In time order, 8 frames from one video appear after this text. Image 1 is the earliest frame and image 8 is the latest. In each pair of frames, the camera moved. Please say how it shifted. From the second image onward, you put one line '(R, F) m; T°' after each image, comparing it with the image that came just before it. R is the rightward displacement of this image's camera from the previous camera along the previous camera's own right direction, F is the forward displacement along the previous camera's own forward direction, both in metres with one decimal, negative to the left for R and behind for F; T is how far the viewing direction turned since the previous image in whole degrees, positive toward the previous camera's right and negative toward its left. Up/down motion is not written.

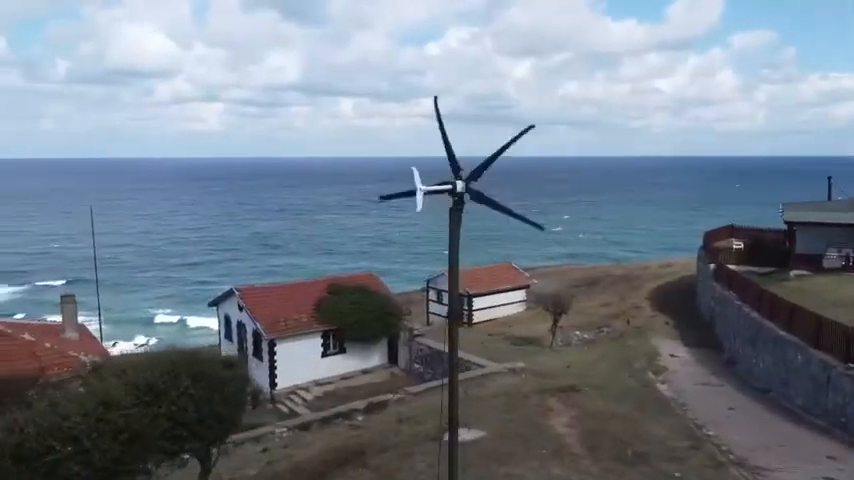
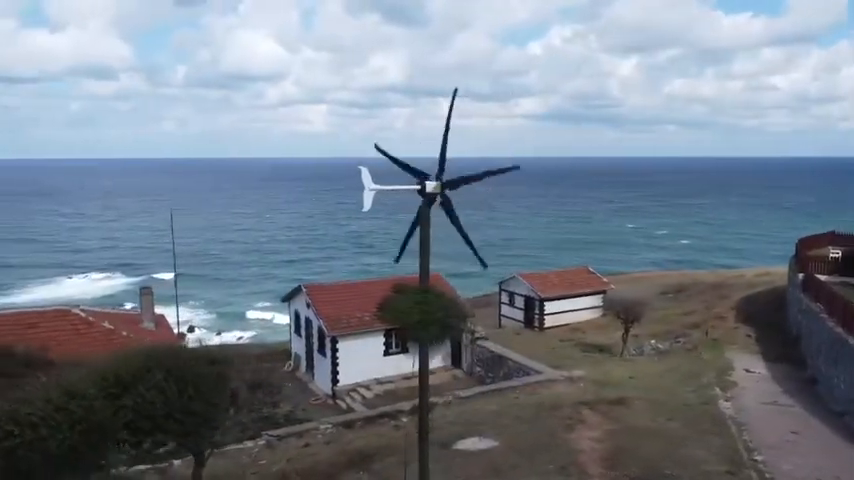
(+1.3, +0.4) m; -8°
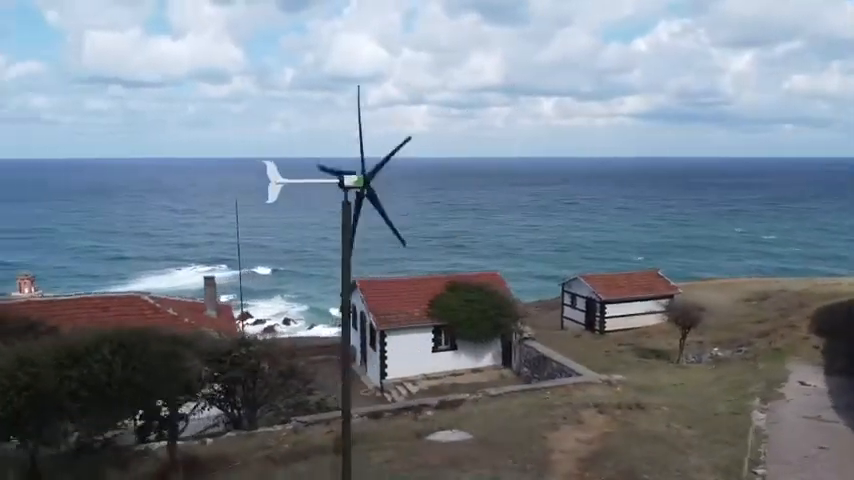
(+1.8, -0.1) m; -8°
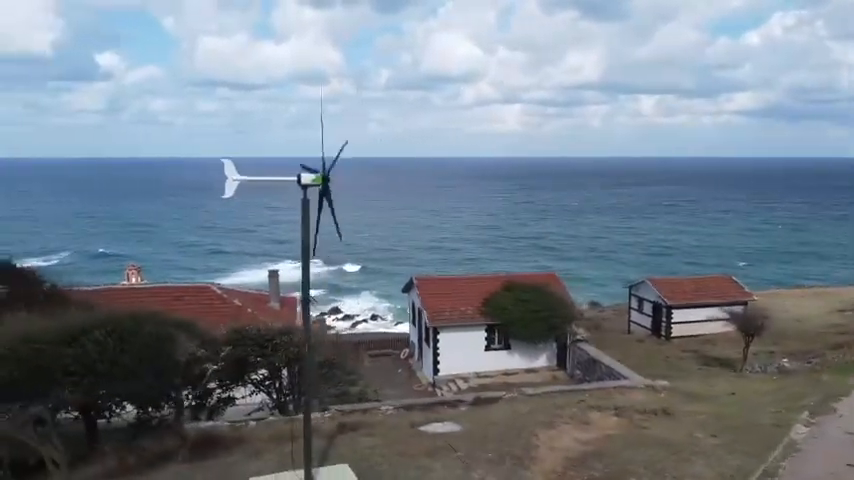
(+1.6, -0.3) m; -8°
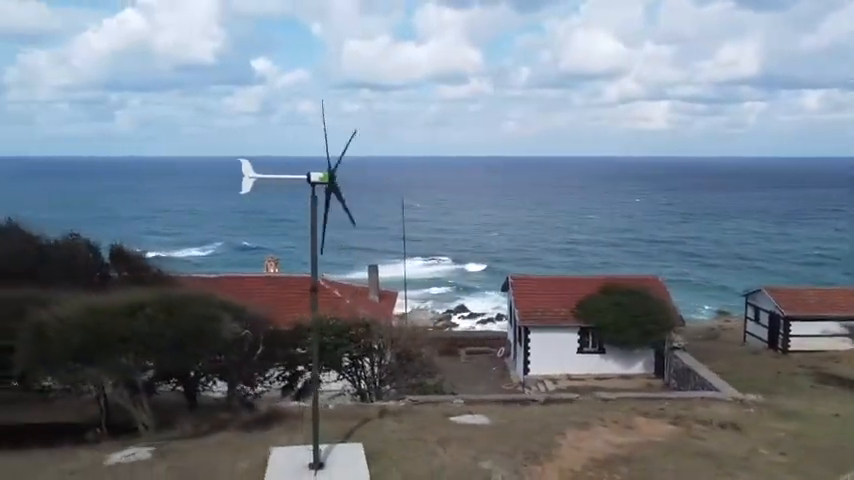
(+1.6, -0.3) m; -11°
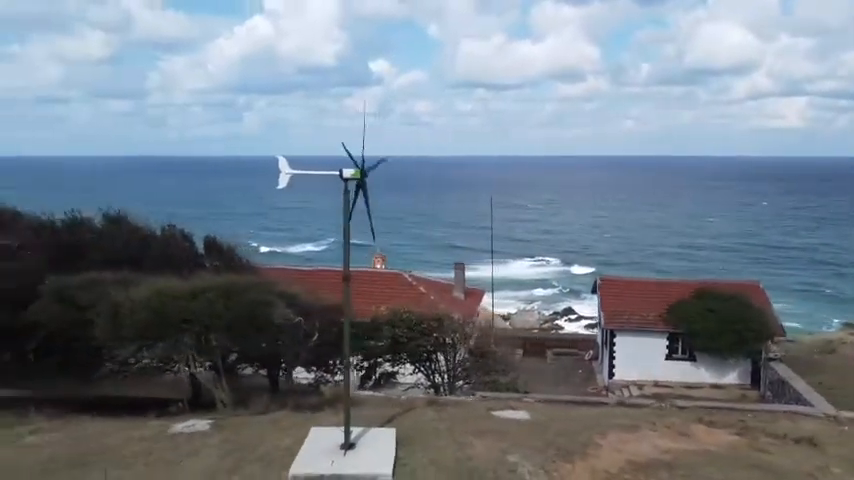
(+1.1, -0.2) m; -9°
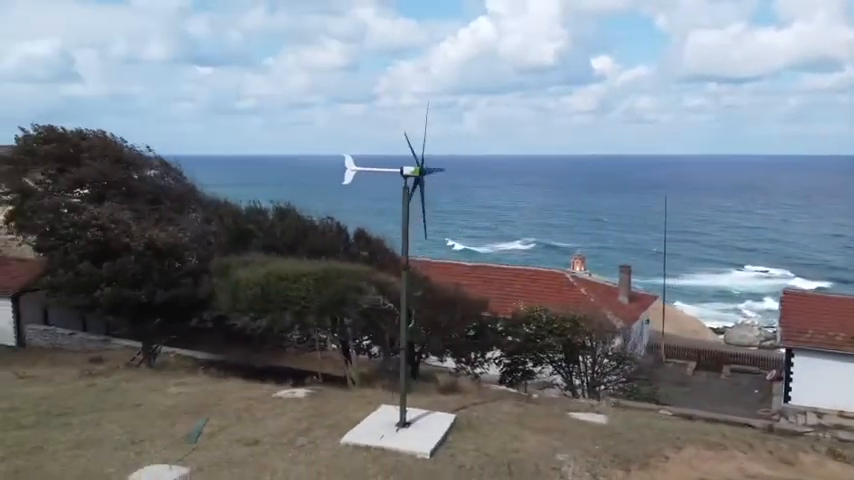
(+2.2, -0.1) m; -18°
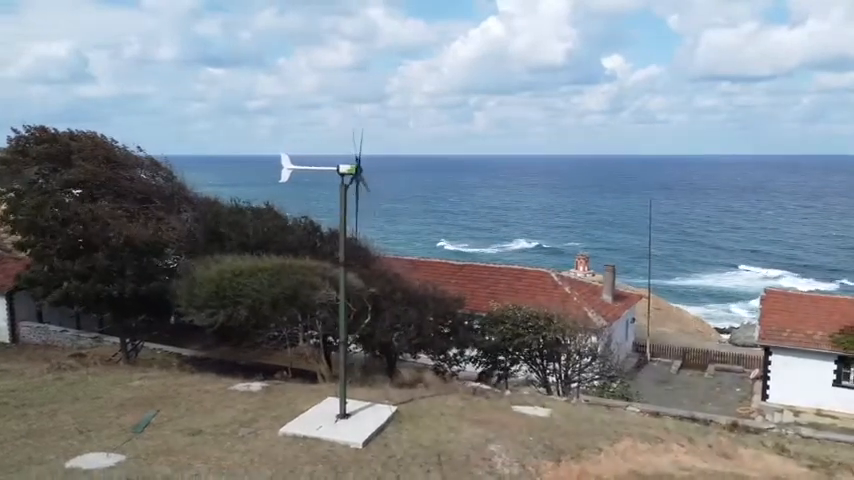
(+1.1, -0.3) m; -1°
